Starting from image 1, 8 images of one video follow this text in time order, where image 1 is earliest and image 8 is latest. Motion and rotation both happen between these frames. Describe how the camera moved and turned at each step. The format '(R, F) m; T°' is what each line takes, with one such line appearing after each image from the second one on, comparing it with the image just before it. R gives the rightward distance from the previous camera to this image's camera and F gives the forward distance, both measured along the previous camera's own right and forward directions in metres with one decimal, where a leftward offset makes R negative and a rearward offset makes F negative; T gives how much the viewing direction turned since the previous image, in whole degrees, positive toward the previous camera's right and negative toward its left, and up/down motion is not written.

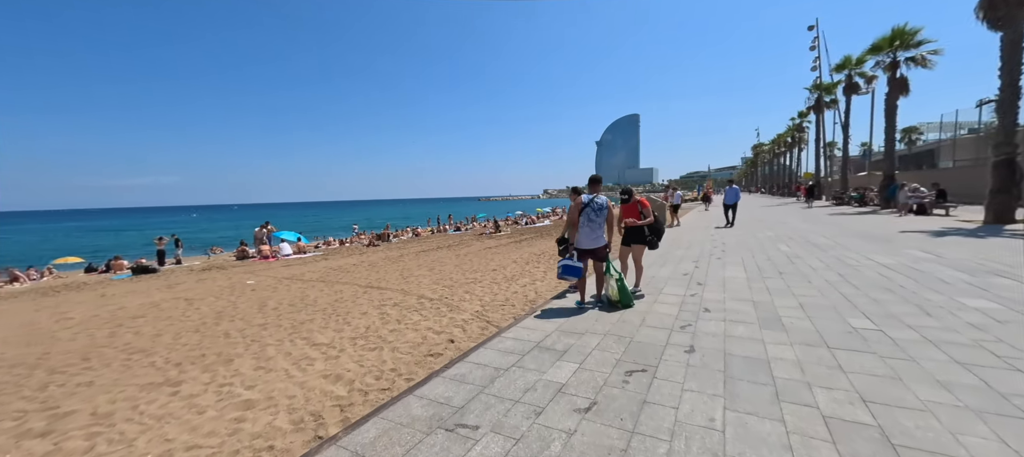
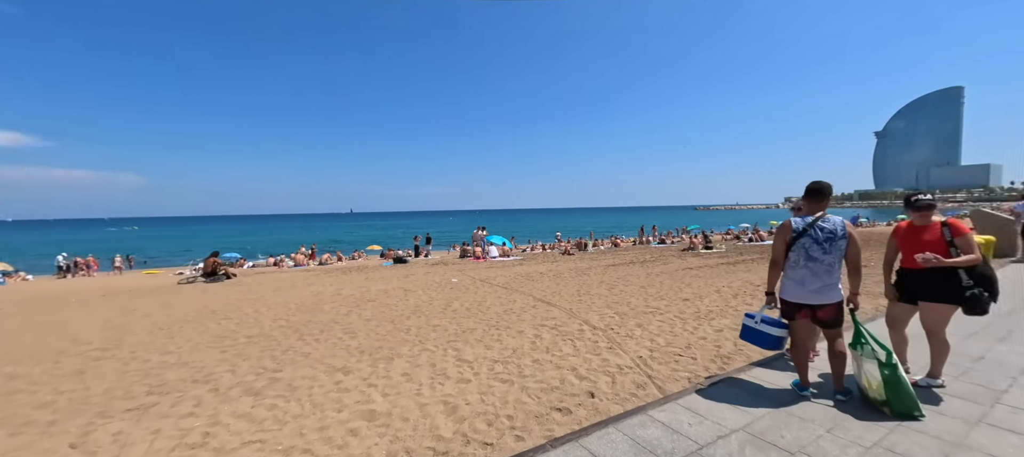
(+0.5, +1.5) m; -30°
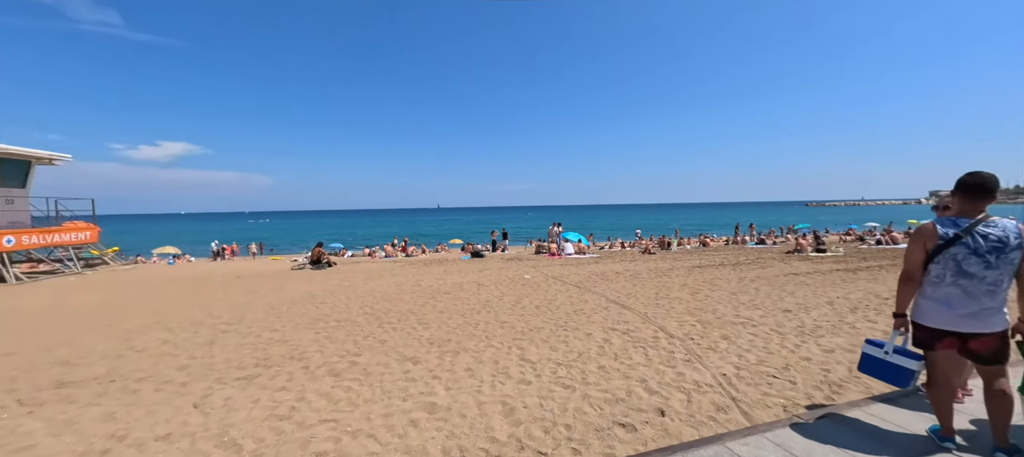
(+0.2, +0.3) m; -11°
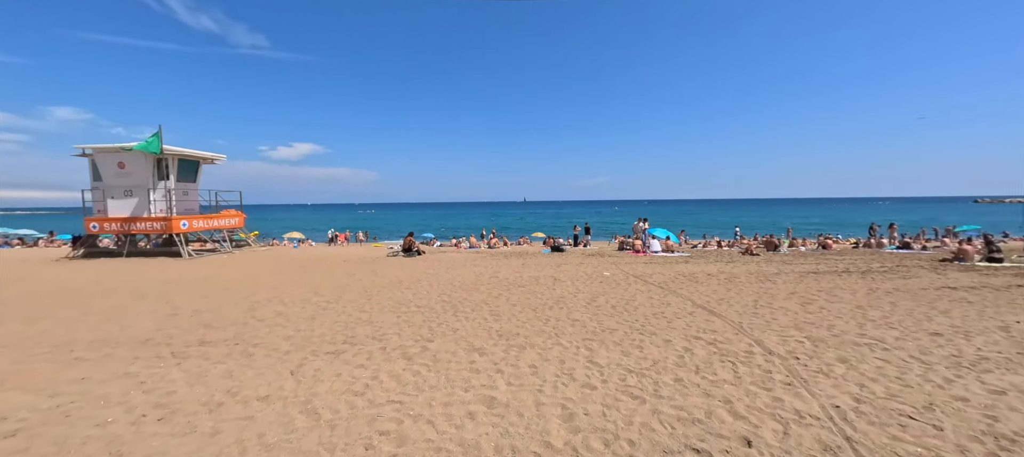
(+0.2, +0.4) m; -12°
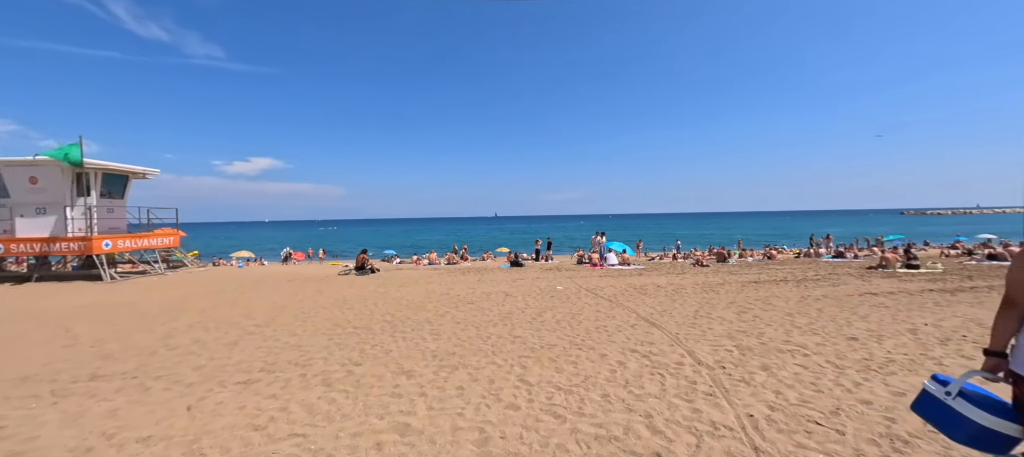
(+0.5, +0.2) m; +4°
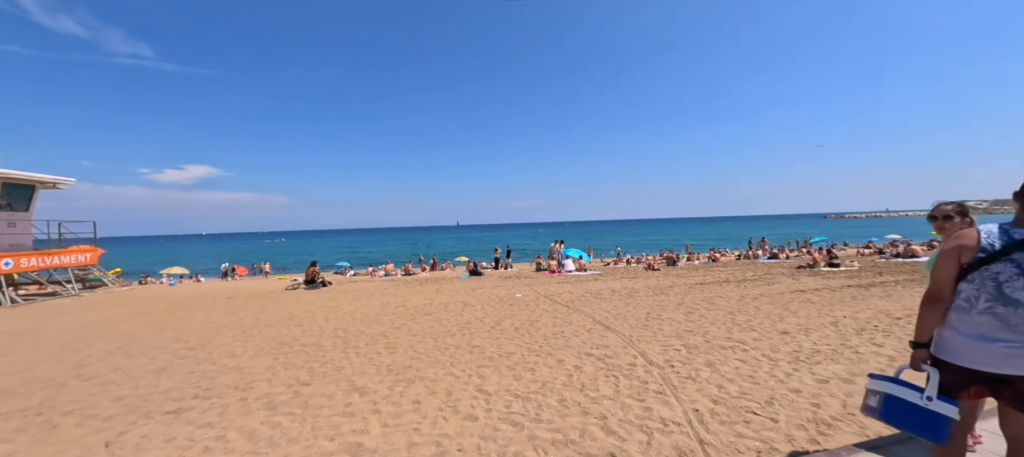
(0.0, 0.0) m; +6°
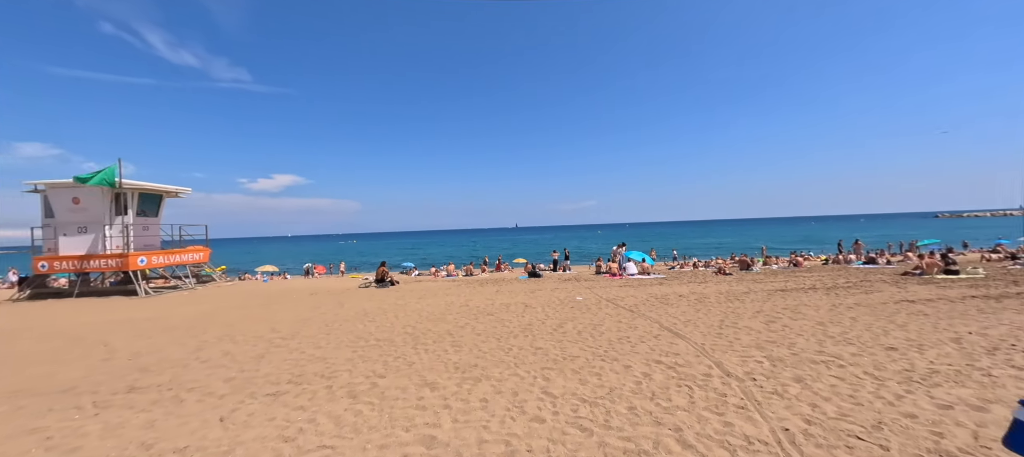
(-0.1, 0.0) m; -8°
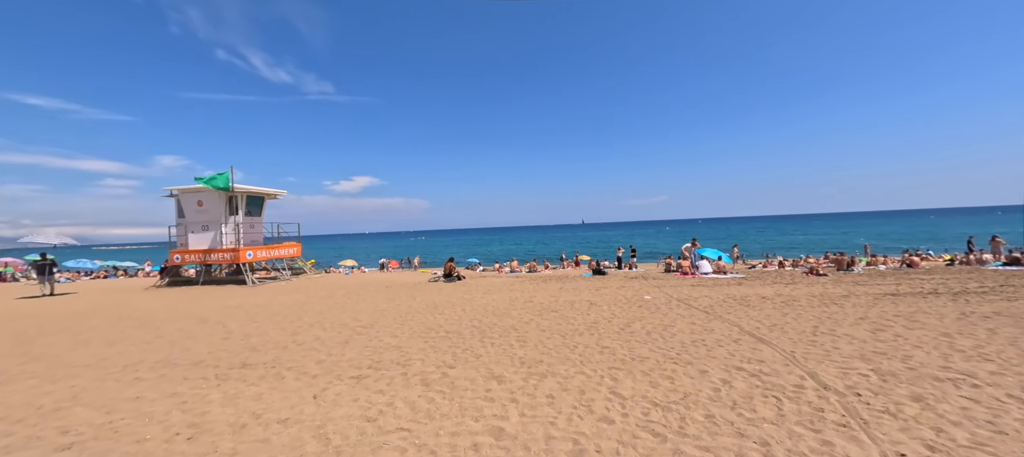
(0.0, 0.0) m; -9°
